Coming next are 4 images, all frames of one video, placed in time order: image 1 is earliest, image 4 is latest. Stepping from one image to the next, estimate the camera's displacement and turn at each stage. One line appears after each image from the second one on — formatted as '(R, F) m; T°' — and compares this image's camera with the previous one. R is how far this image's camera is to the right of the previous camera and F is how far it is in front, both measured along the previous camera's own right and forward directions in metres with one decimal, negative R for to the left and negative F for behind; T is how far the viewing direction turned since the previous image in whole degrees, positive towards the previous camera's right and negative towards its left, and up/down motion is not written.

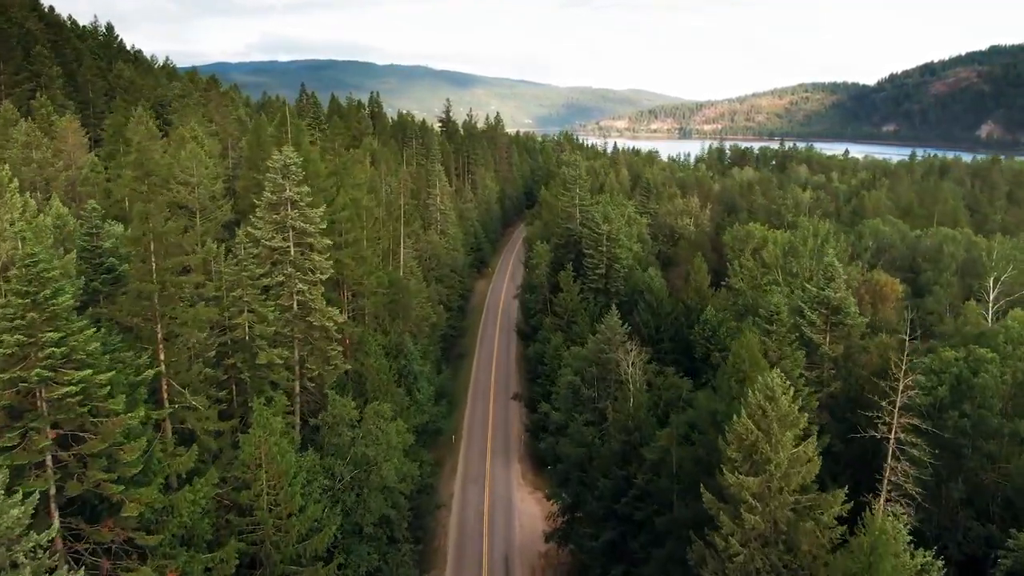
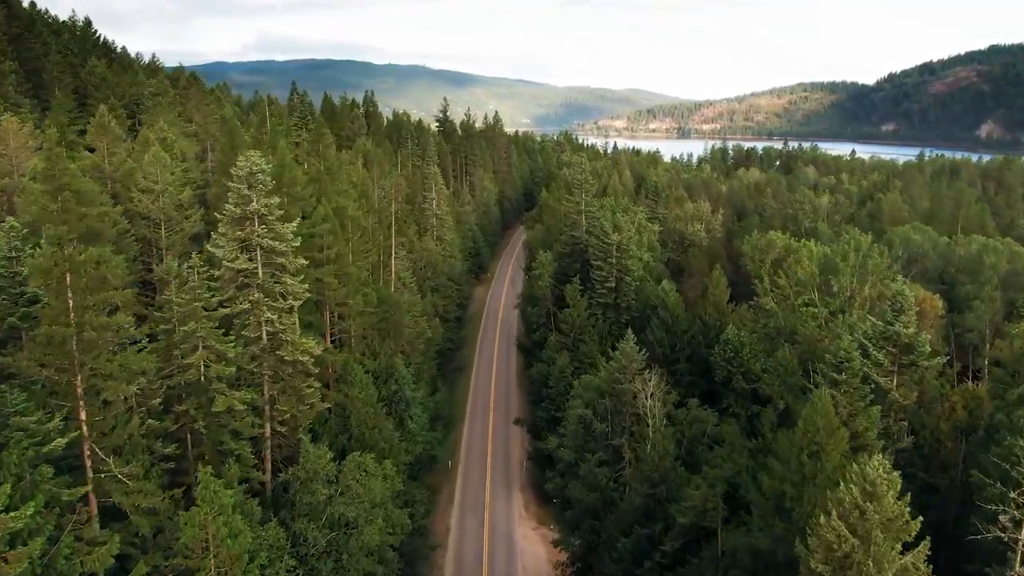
(-0.3, +5.1) m; 0°
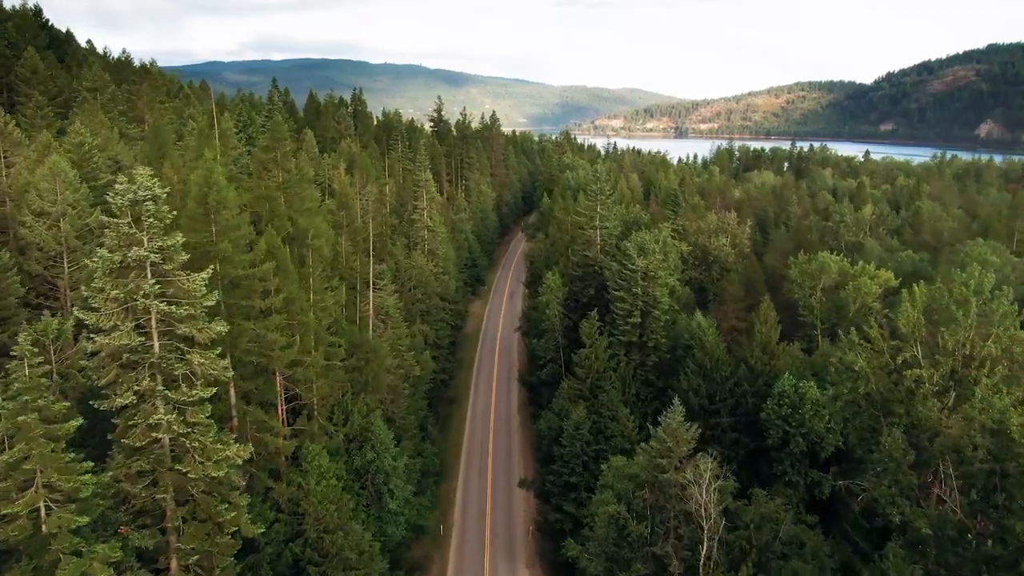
(-0.5, +10.0) m; 0°
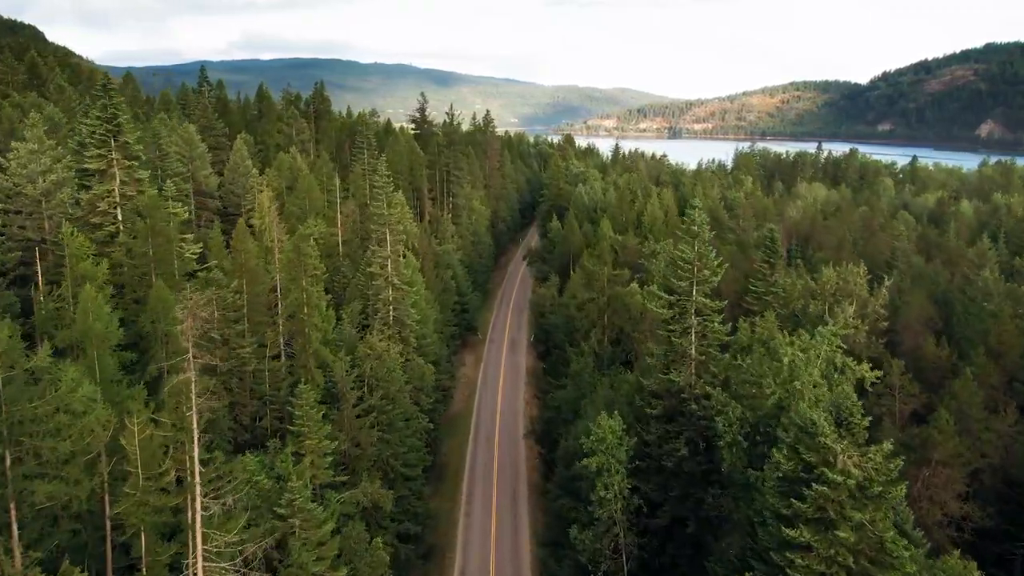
(-1.2, +27.2) m; +1°
